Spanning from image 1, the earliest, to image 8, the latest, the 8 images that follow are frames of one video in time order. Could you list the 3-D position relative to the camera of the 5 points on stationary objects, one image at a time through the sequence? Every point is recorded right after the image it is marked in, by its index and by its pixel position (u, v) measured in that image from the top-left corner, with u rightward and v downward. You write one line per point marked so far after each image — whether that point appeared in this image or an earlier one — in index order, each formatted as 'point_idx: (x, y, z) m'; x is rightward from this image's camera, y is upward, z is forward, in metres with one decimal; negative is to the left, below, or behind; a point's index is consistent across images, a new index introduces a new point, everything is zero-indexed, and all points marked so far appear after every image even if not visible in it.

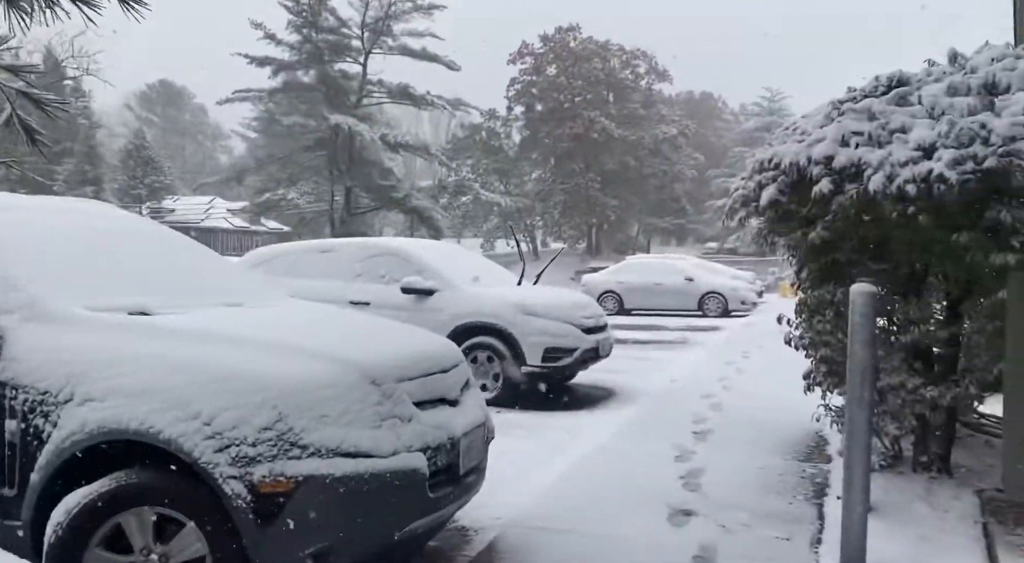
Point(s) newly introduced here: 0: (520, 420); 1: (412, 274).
0: (+0.1, -1.2, +7.2) m
1: (-1.1, +0.1, +8.5) m
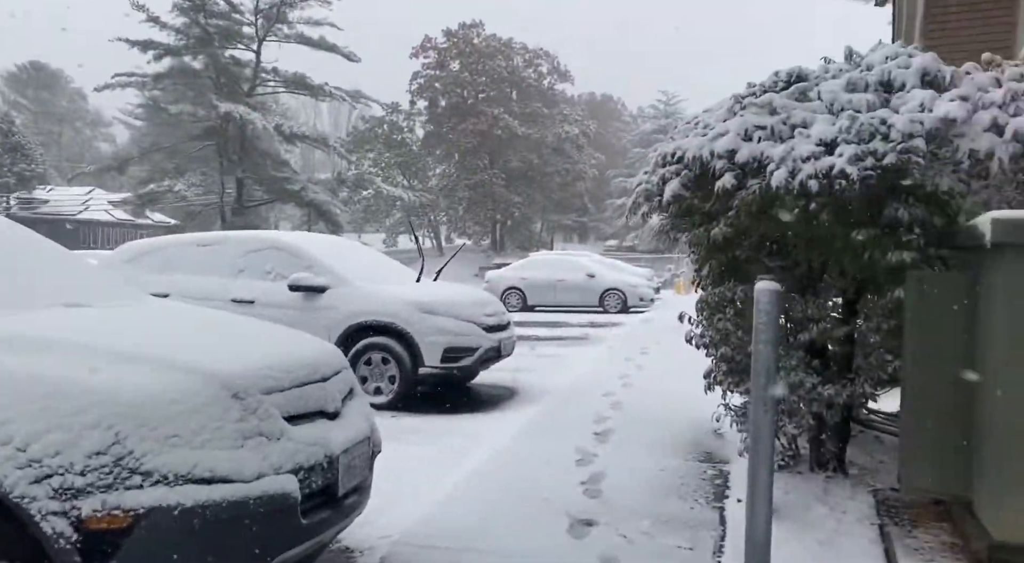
0: (-0.8, -1.2, +6.9) m
1: (-2.1, +0.1, +8.0) m
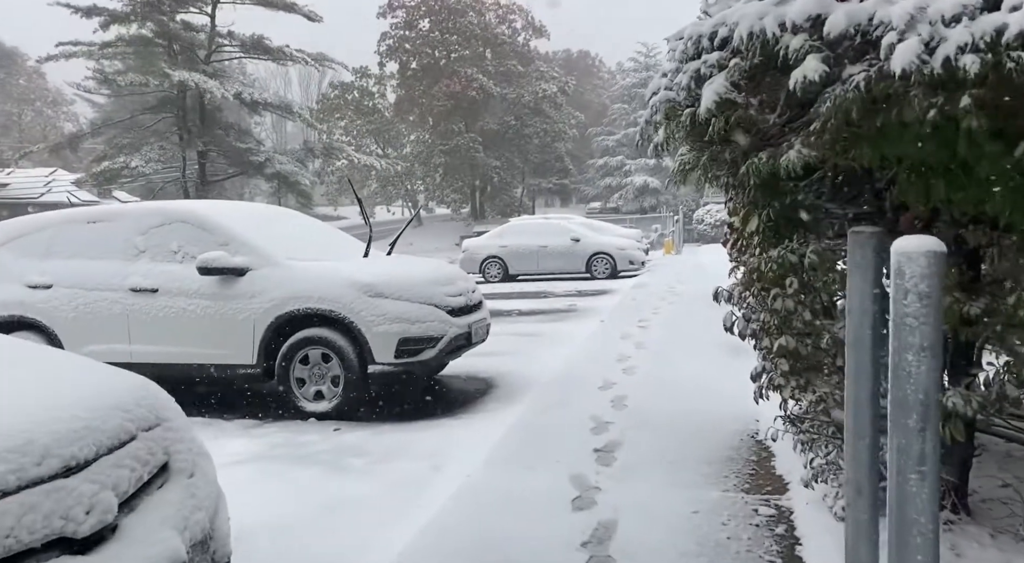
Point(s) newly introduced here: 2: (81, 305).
0: (-1.0, -1.0, +5.4) m
1: (-2.3, +0.3, +6.3) m
2: (-3.4, -0.2, +6.5) m
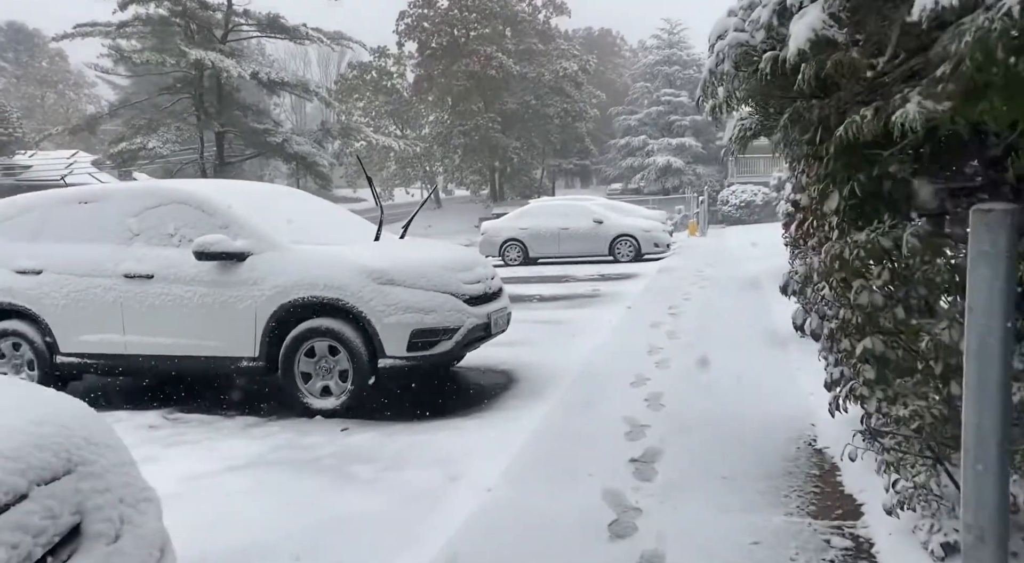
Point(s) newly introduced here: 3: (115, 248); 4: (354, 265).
0: (-0.8, -1.0, +4.8) m
1: (-2.2, +0.4, +5.8) m
2: (-3.3, -0.1, +6.0) m
3: (-3.0, +0.2, +6.0) m
4: (-1.1, +0.1, +5.5) m
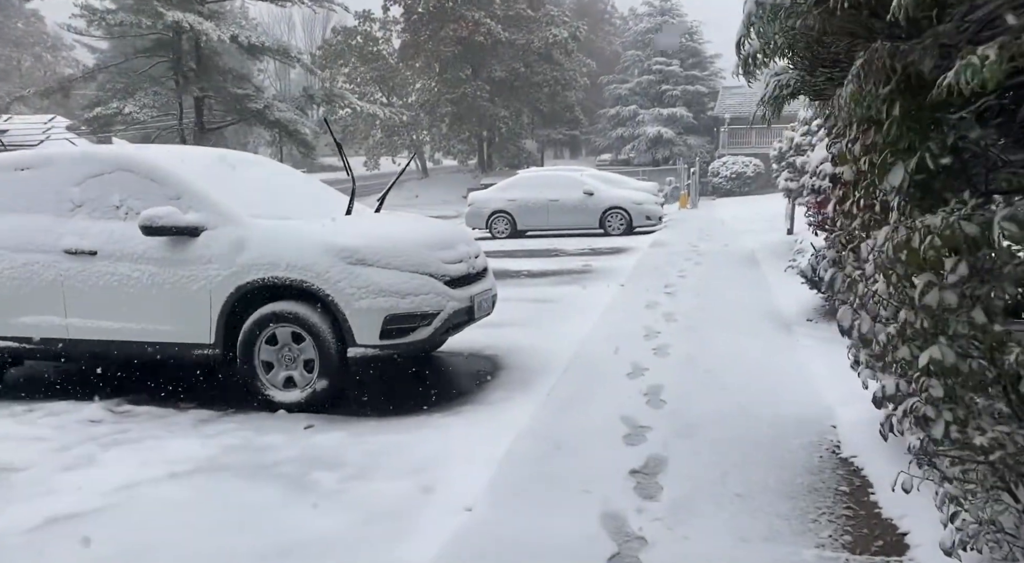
0: (-0.9, -0.9, +4.3) m
1: (-2.3, +0.5, +5.2) m
2: (-3.4, +0.1, +5.4) m
3: (-3.1, +0.4, +5.4) m
4: (-1.2, +0.2, +4.9) m
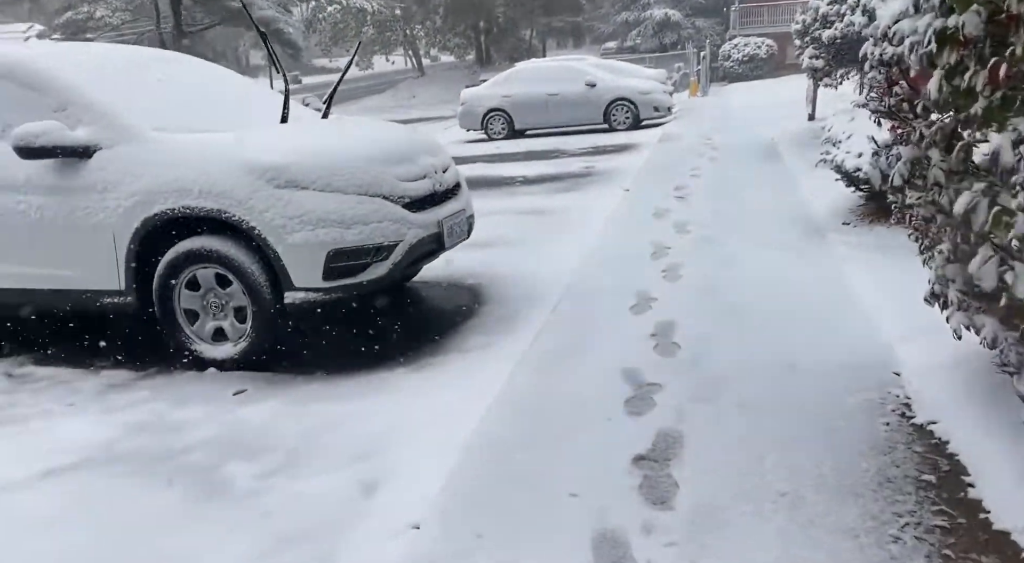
0: (-1.0, -0.6, +3.4) m
1: (-2.4, +0.9, +4.2) m
2: (-3.5, +0.4, +4.4) m
3: (-3.2, +0.7, +4.4) m
4: (-1.3, +0.6, +3.9) m
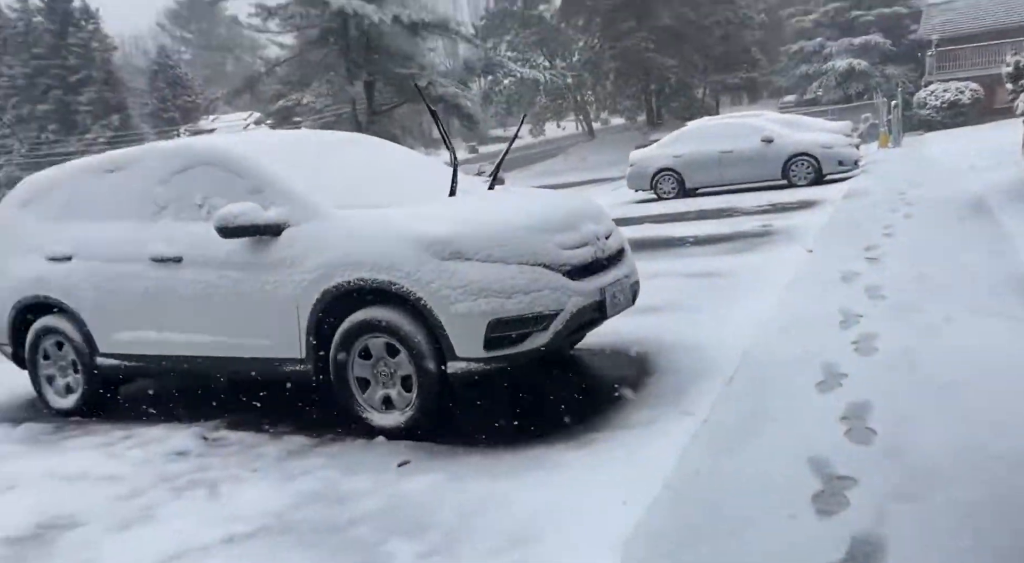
0: (-0.3, -0.9, +3.4) m
1: (-1.5, +0.5, +4.6) m
2: (-2.5, 0.0, +5.0) m
3: (-2.3, +0.3, +4.9) m
4: (-0.5, +0.2, +4.0) m
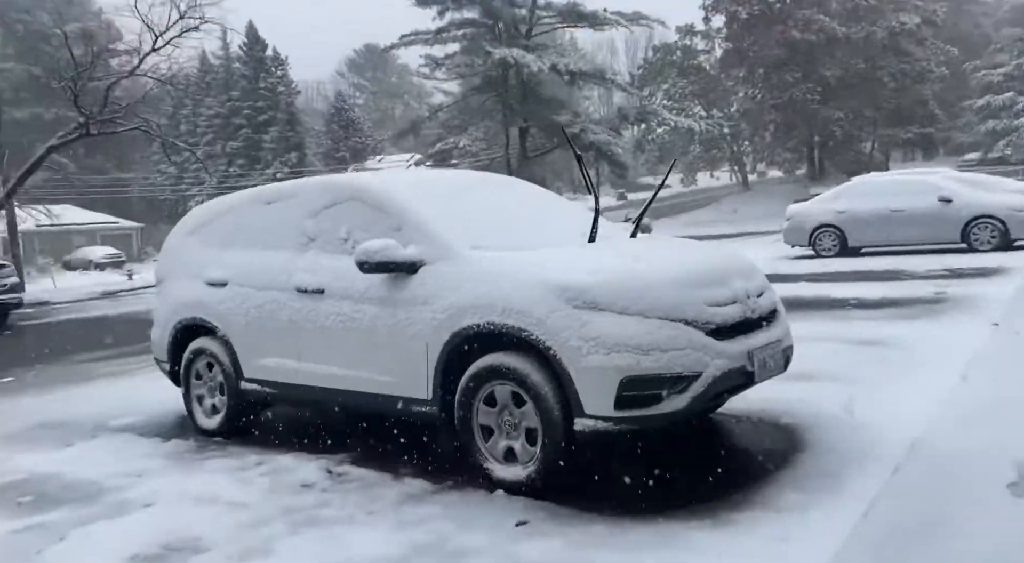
0: (+0.1, -1.1, +3.2) m
1: (-0.7, +0.3, +4.6) m
2: (-1.7, -0.2, +5.1) m
3: (-1.4, +0.1, +5.0) m
4: (+0.2, 0.0, +3.9) m
